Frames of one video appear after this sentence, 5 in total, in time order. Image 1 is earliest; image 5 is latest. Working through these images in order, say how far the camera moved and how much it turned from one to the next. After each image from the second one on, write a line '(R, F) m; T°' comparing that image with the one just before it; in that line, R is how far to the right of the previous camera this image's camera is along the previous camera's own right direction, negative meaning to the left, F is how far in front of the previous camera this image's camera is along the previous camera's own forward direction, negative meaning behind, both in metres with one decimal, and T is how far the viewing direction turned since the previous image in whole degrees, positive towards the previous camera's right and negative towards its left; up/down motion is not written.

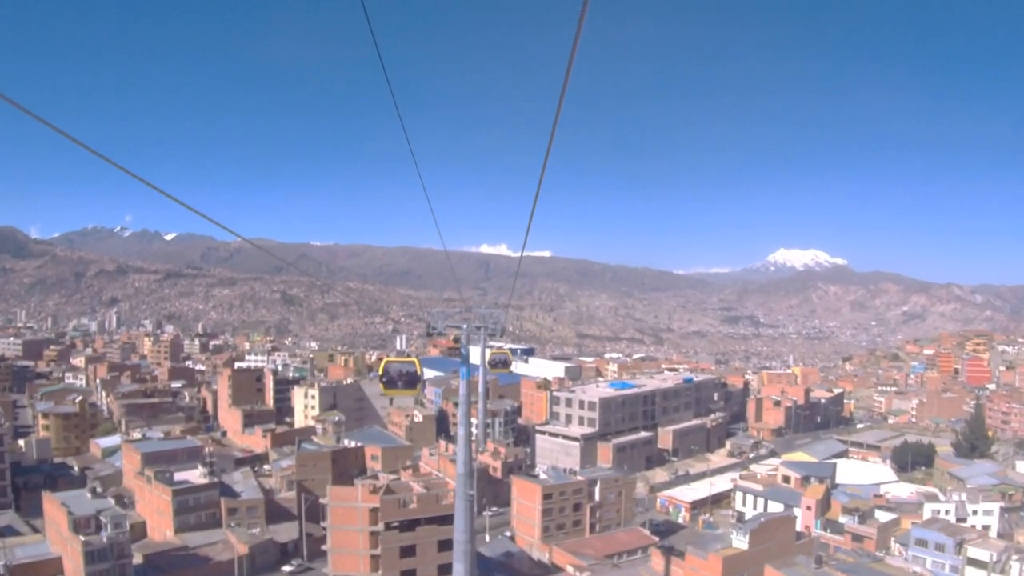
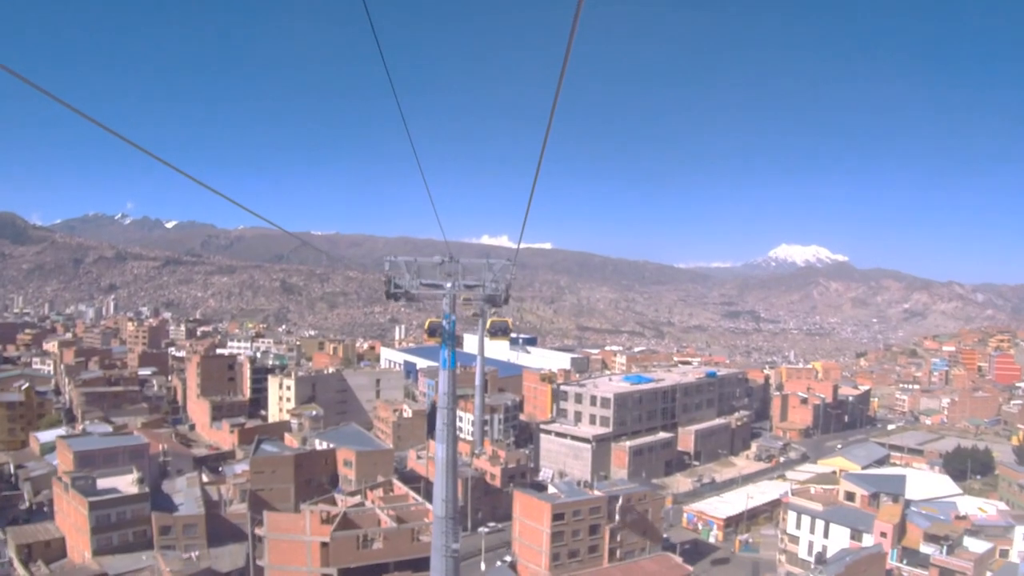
(-0.1, +2.1) m; 0°
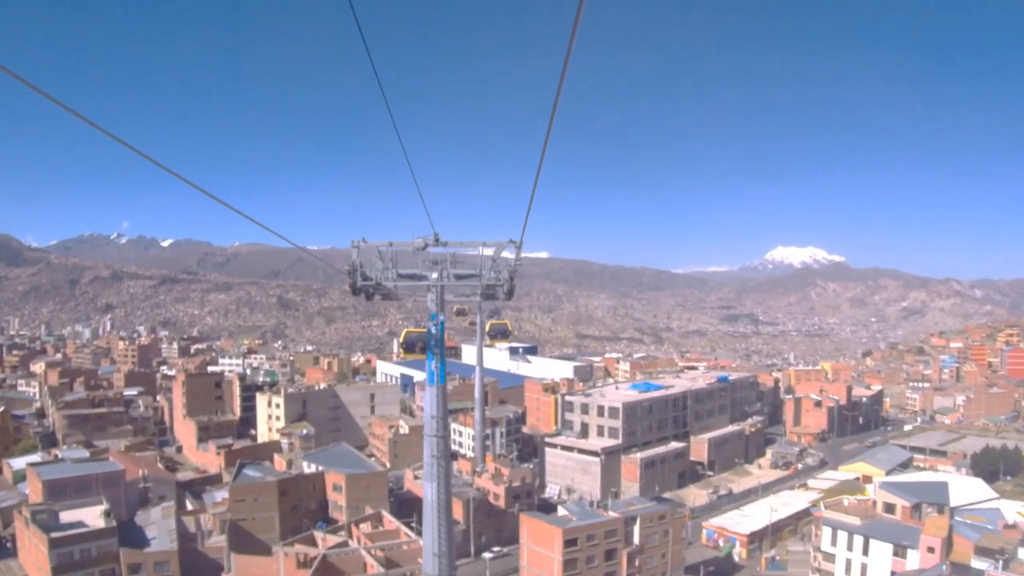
(0.0, +0.8) m; 0°
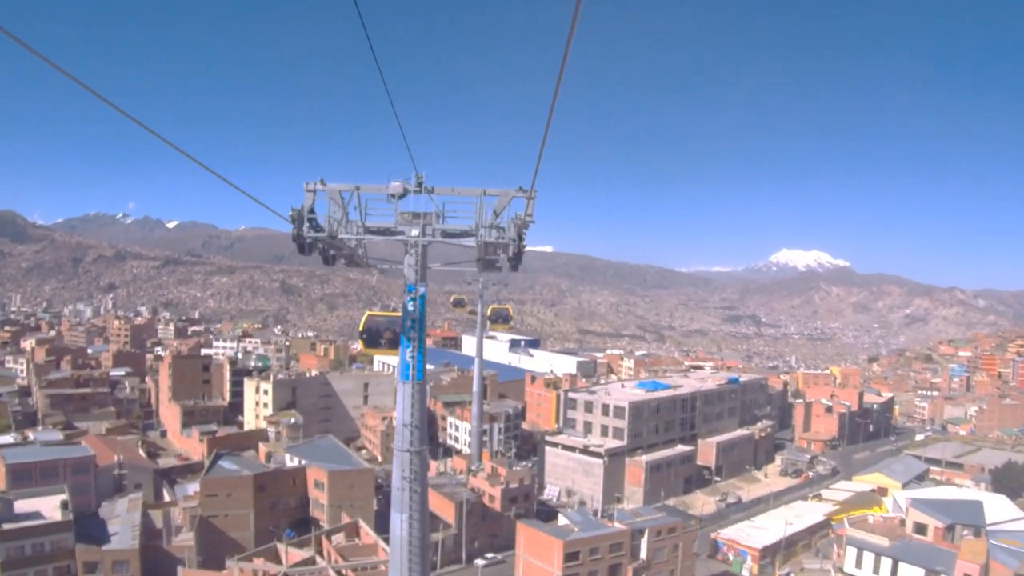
(0.0, +0.7) m; 0°
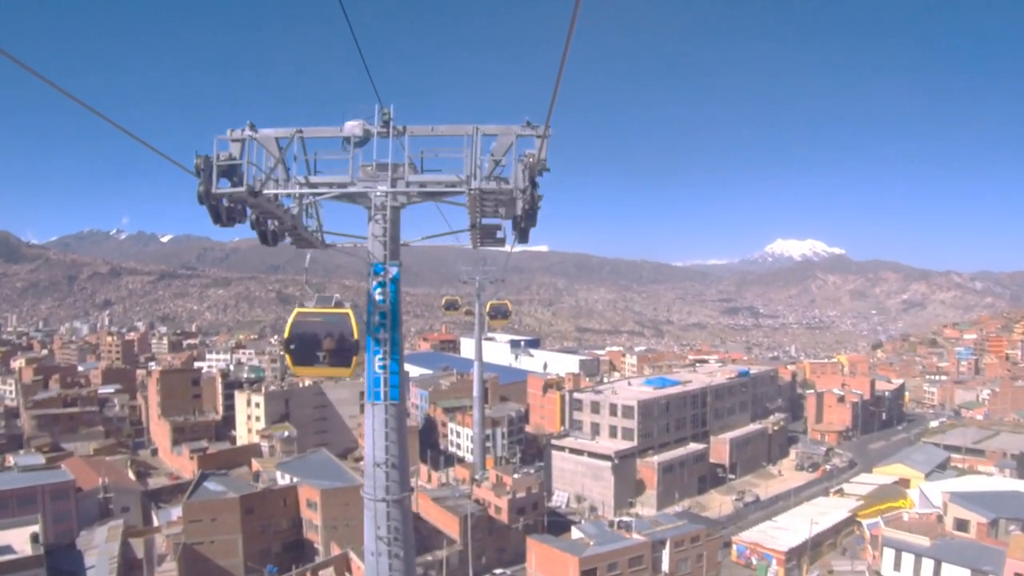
(0.0, +0.6) m; 0°
